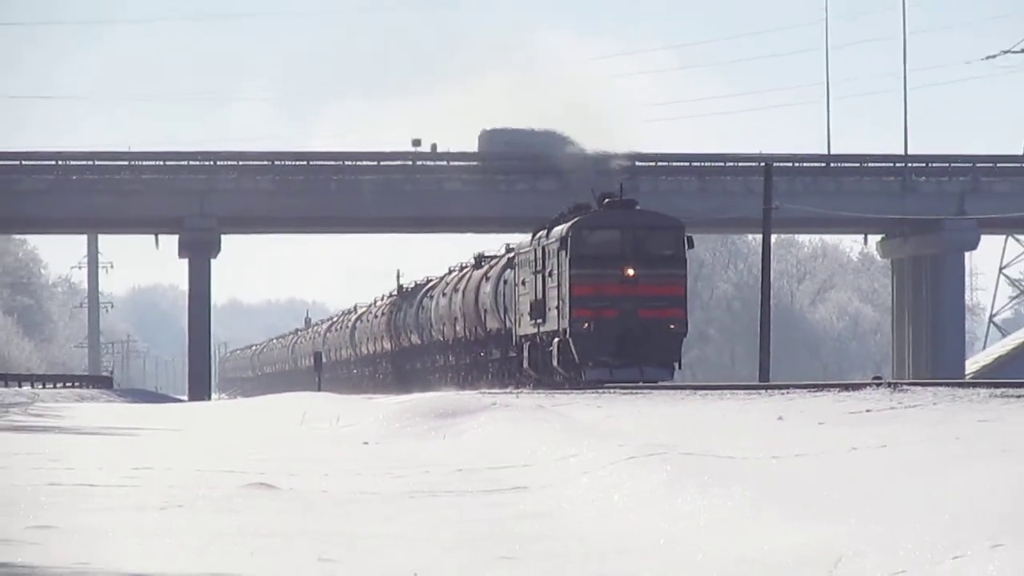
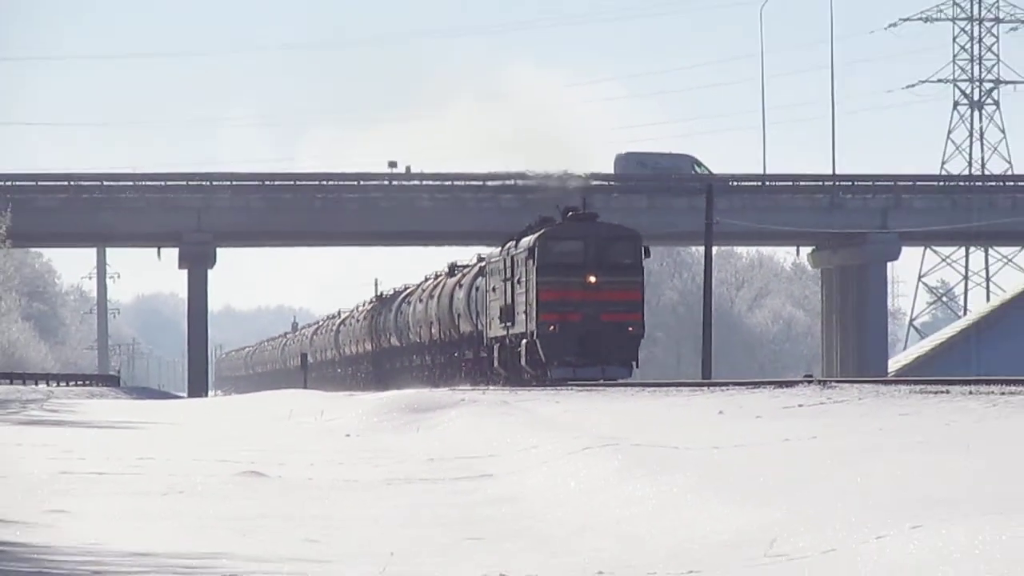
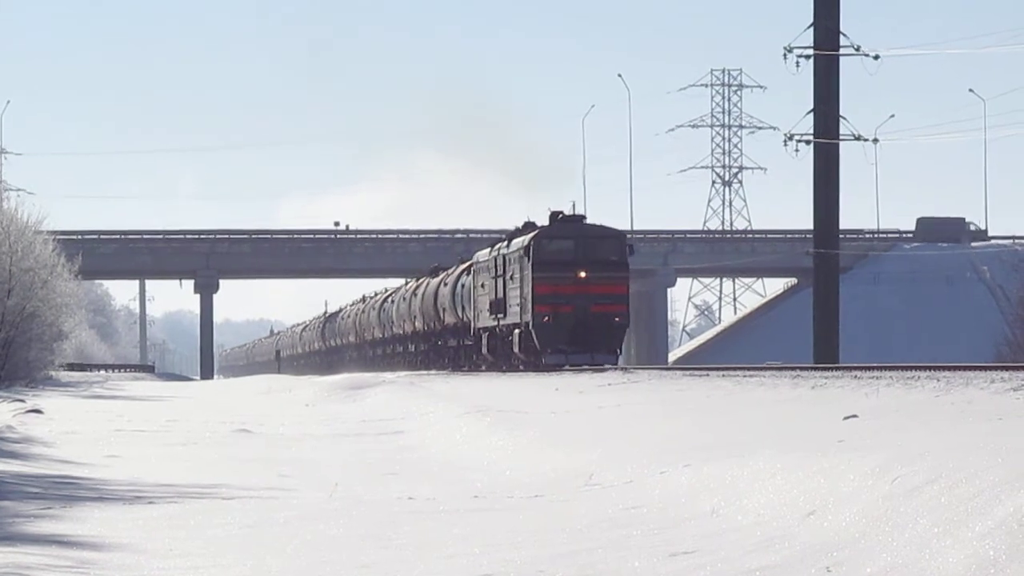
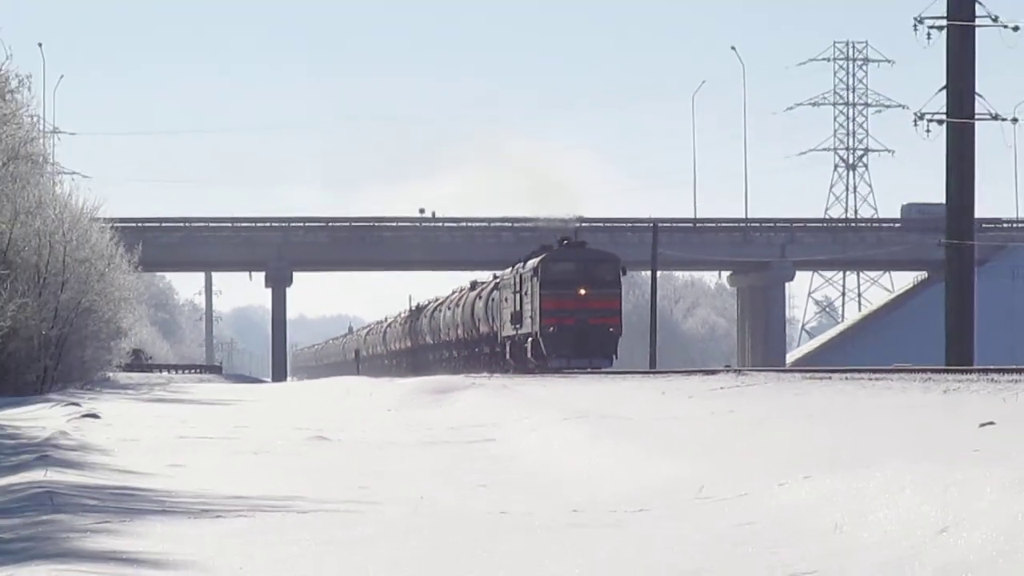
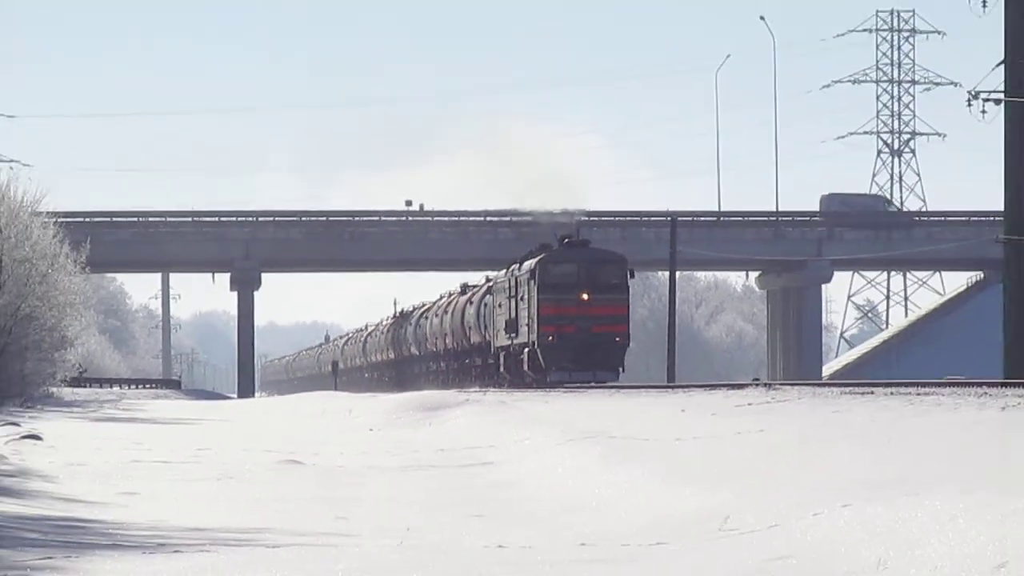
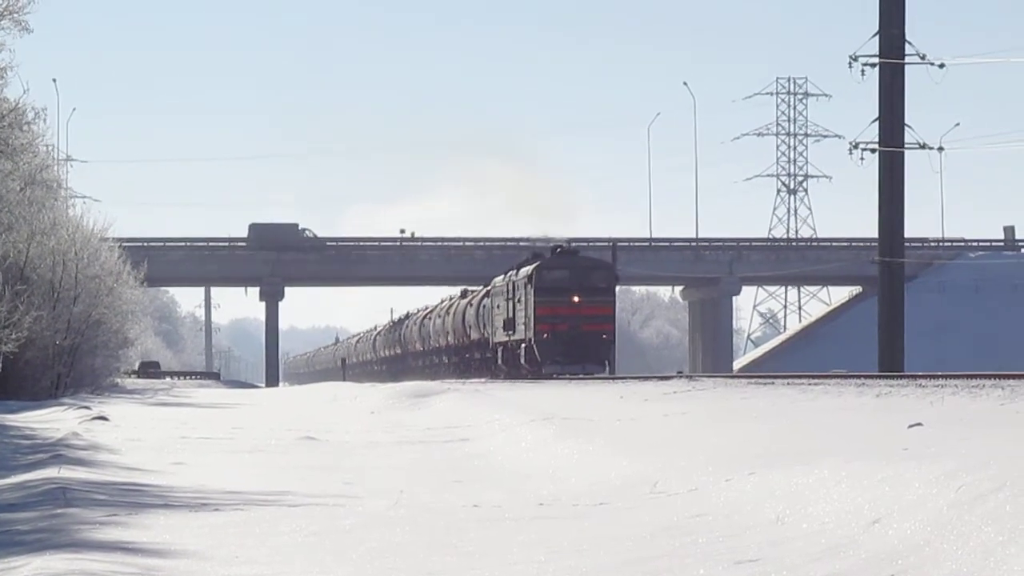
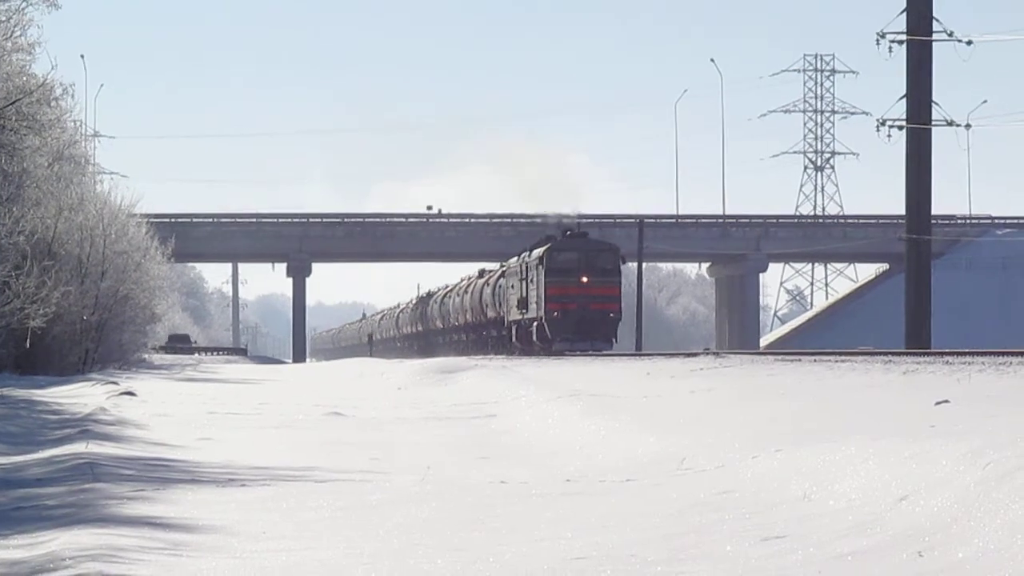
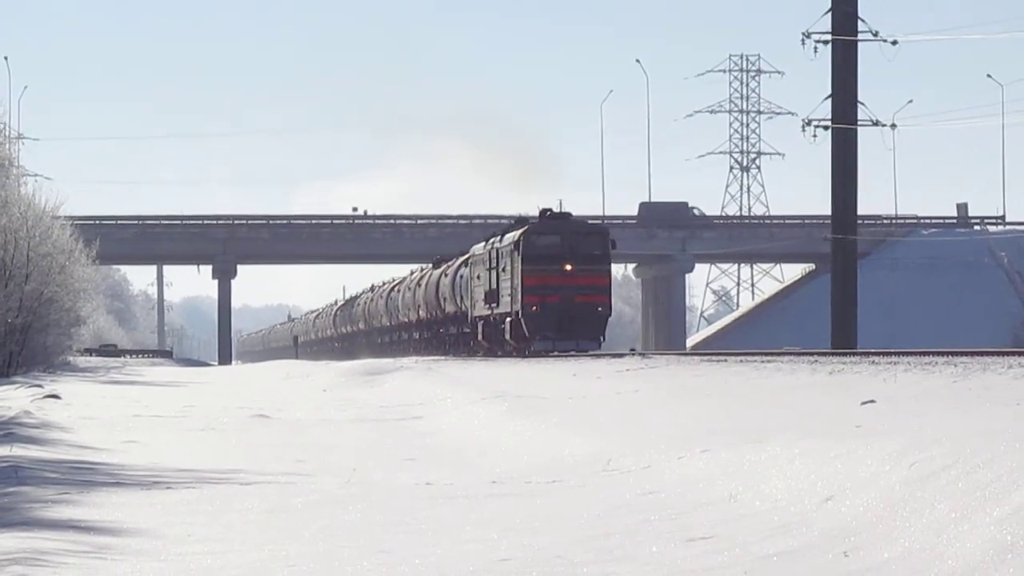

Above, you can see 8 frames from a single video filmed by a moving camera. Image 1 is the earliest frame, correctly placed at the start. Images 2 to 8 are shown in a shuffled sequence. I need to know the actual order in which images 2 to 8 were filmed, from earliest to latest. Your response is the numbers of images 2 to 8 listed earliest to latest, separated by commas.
2, 5, 4, 7, 6, 8, 3
